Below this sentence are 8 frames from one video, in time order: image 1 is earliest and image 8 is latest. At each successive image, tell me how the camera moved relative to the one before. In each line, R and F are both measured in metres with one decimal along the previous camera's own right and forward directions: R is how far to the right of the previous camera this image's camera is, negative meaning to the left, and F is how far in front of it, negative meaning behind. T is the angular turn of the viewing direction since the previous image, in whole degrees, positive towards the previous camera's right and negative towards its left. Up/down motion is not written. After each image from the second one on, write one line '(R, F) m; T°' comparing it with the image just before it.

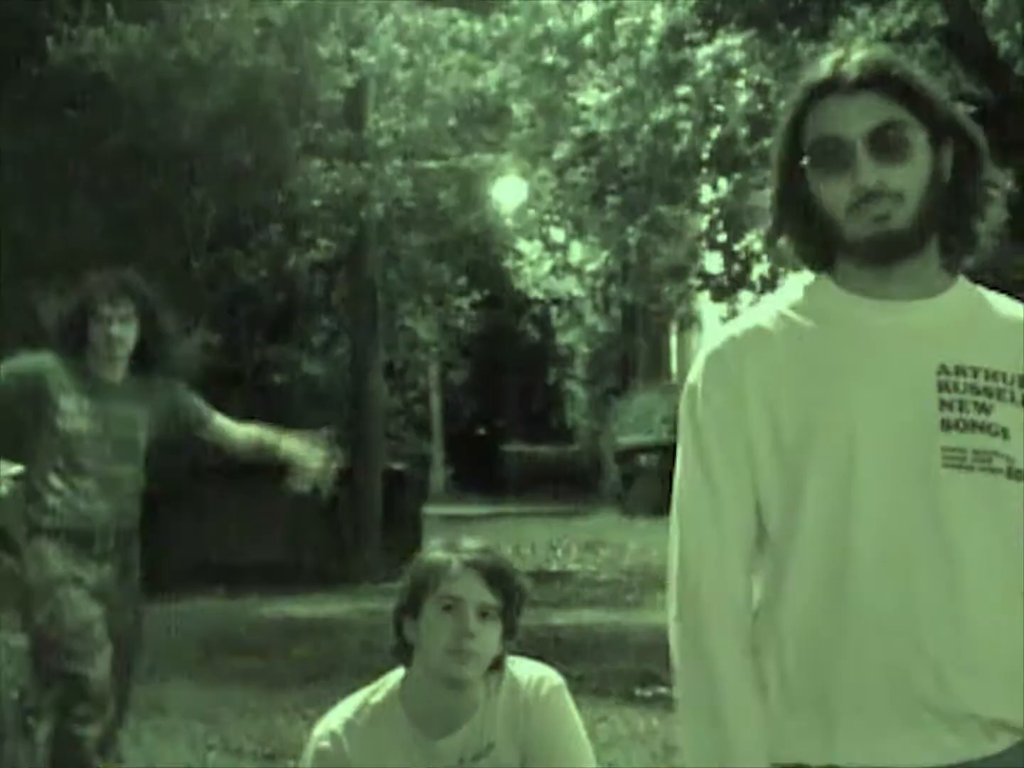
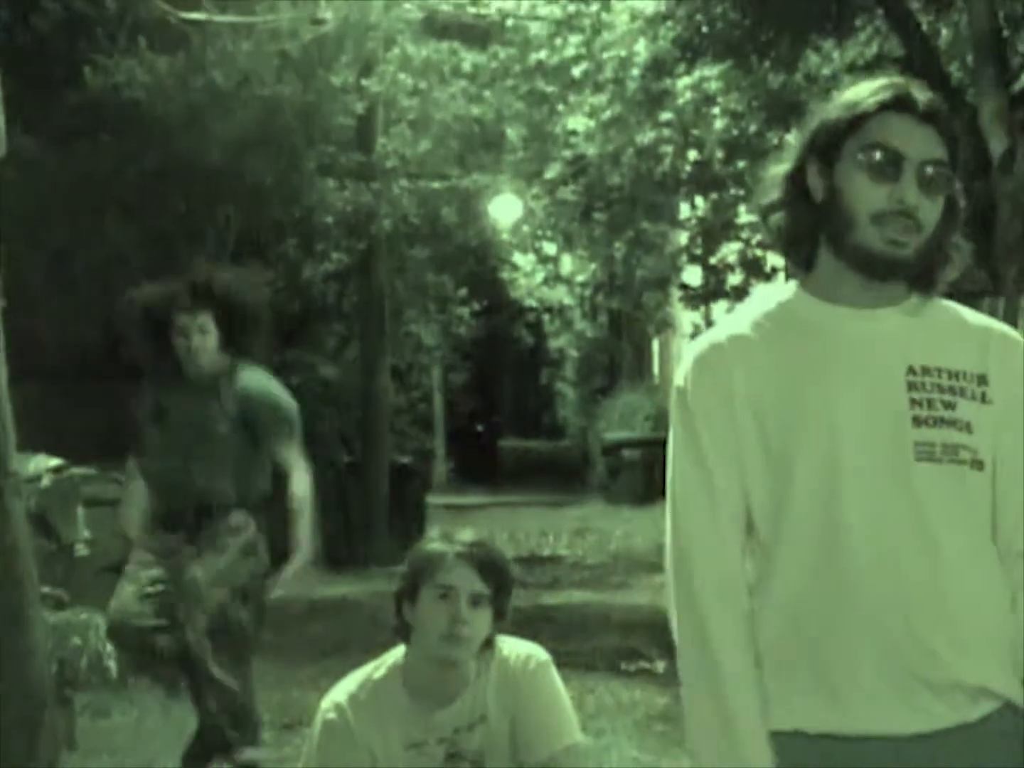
(+0.2, -0.6) m; -2°
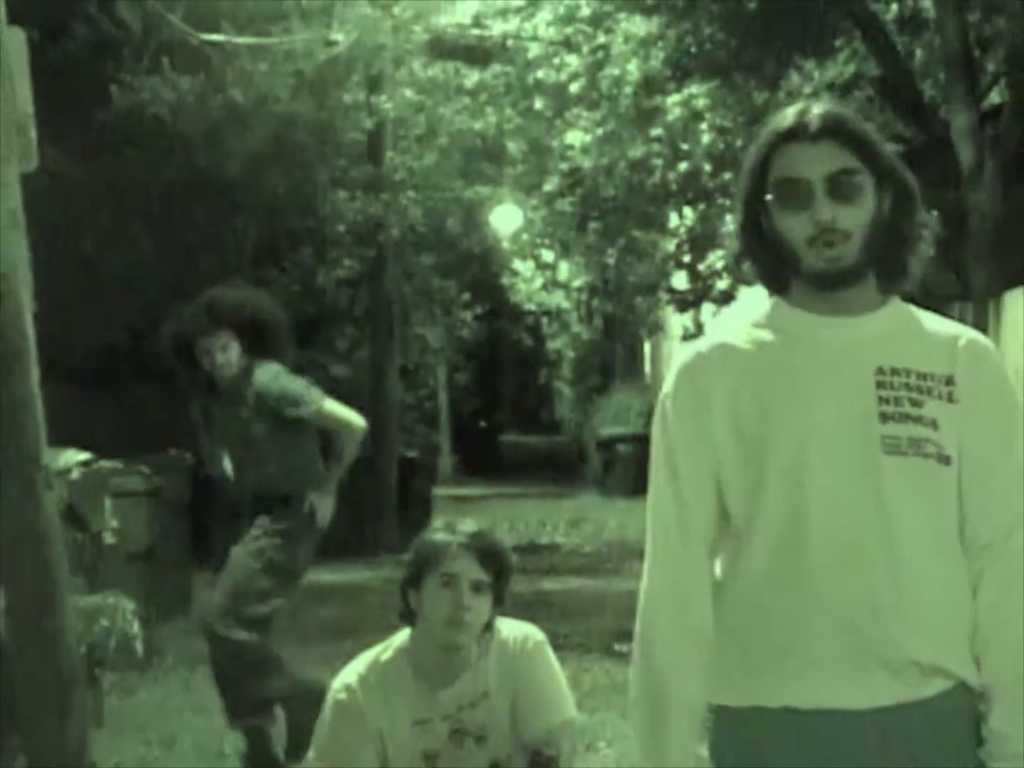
(0.0, -0.5) m; 0°
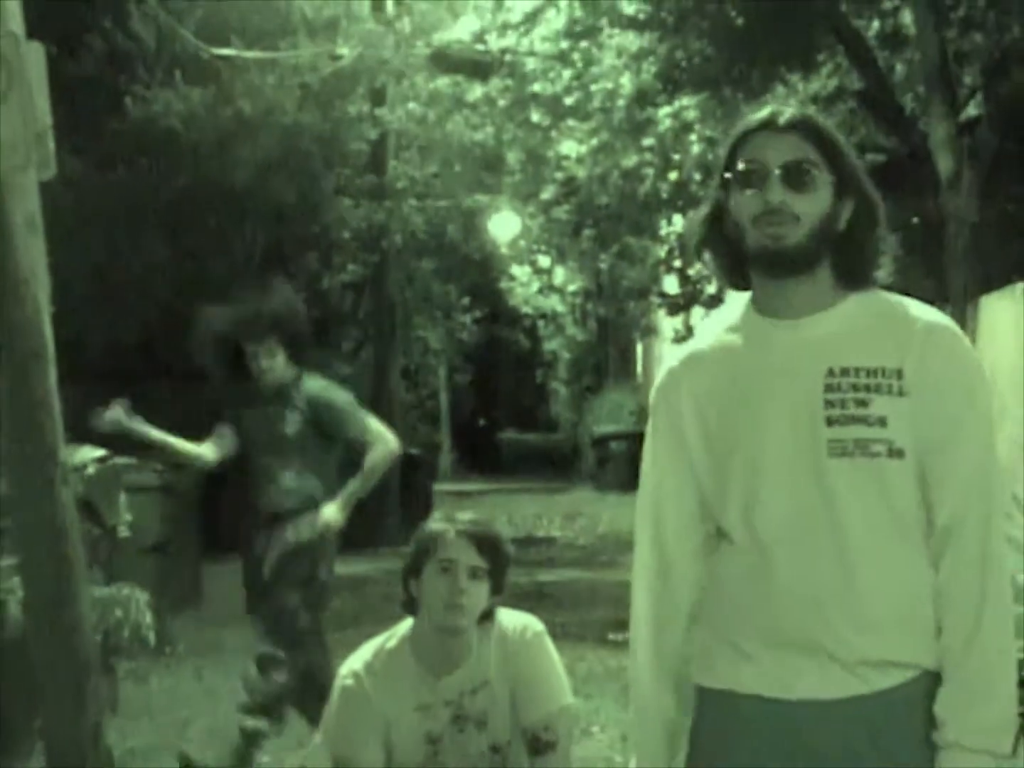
(0.0, -0.3) m; 0°
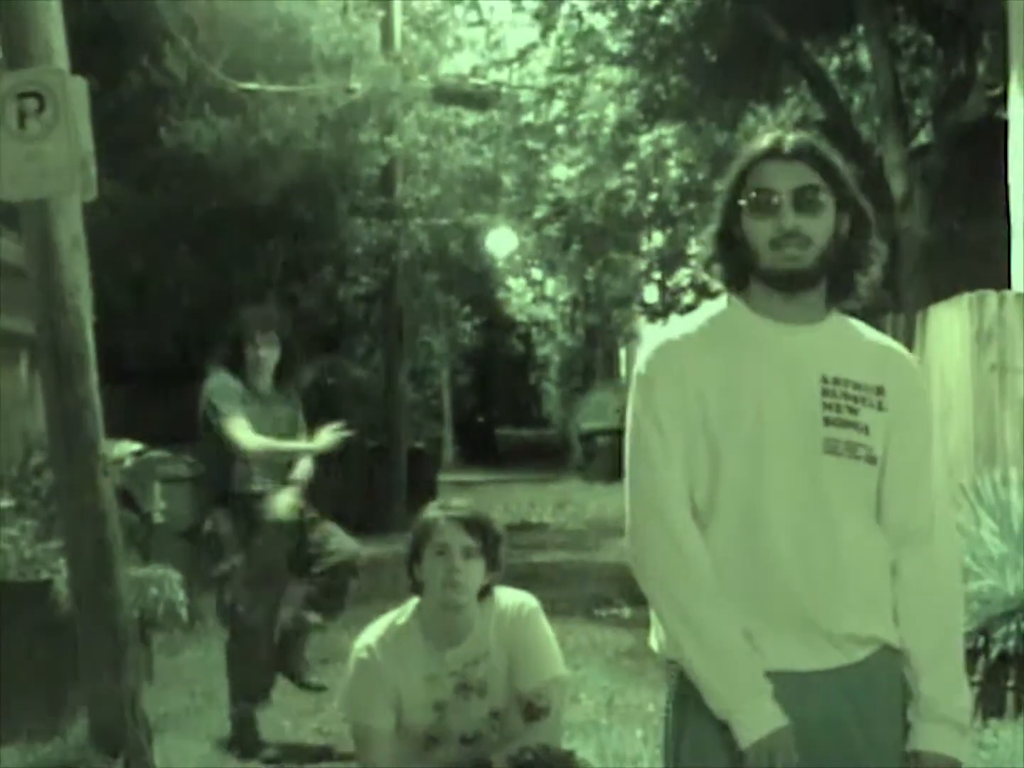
(+0.1, -0.8) m; -1°
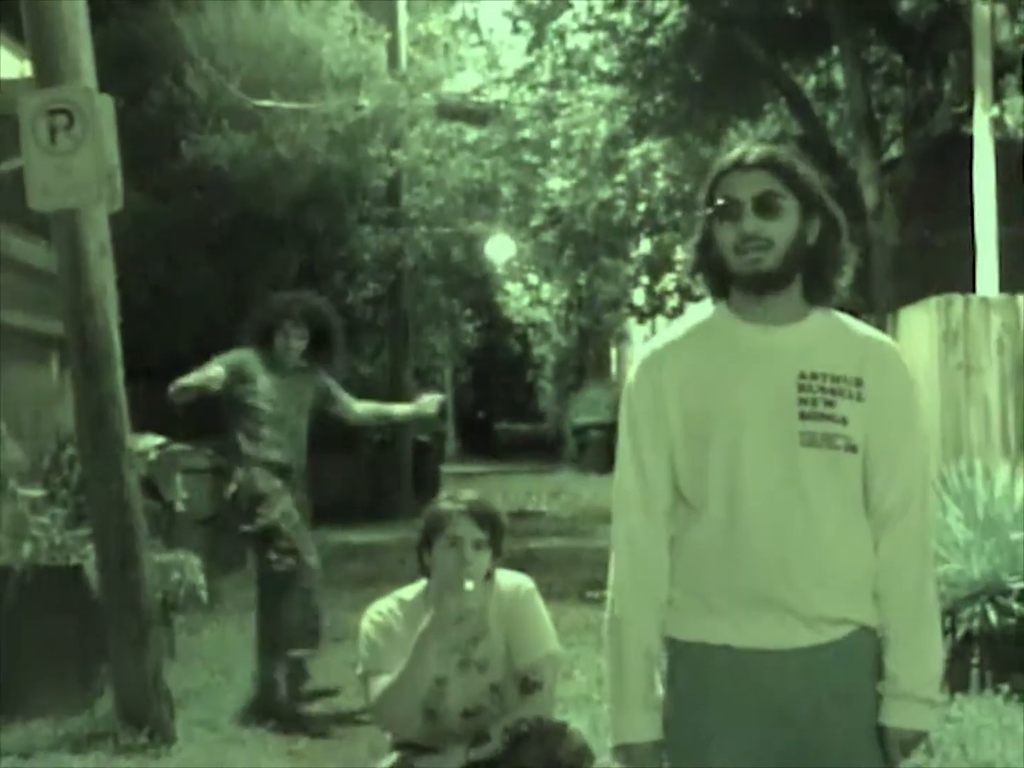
(0.0, -0.6) m; 0°
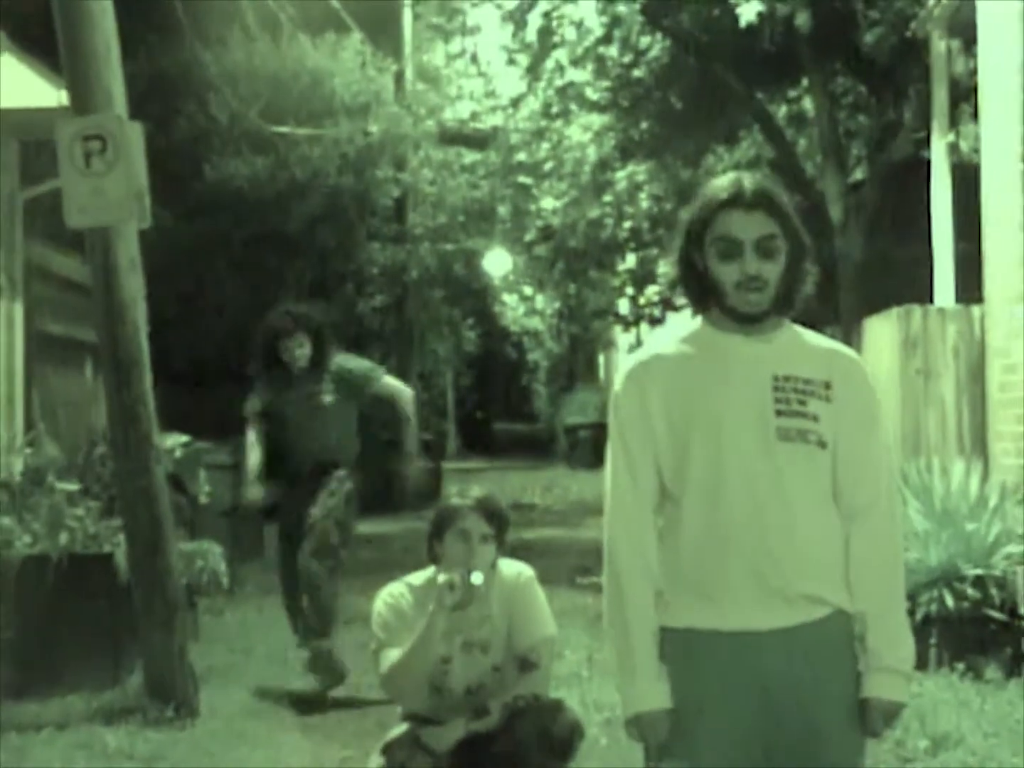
(+0.1, -0.8) m; 0°
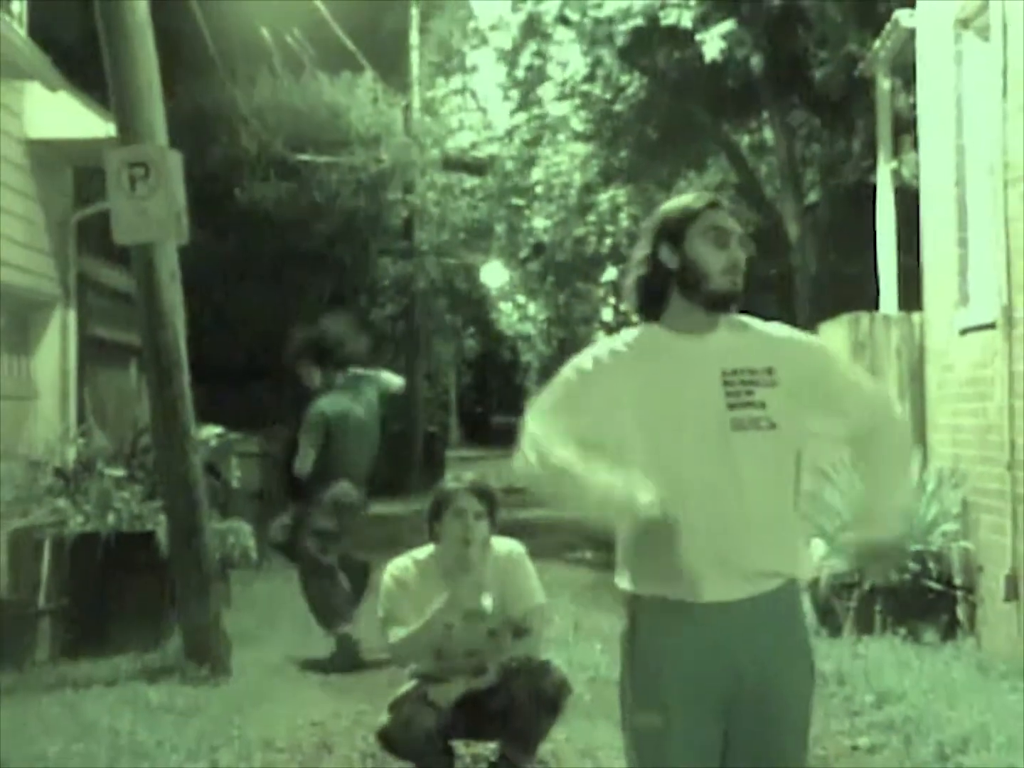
(+0.1, -1.3) m; 0°
